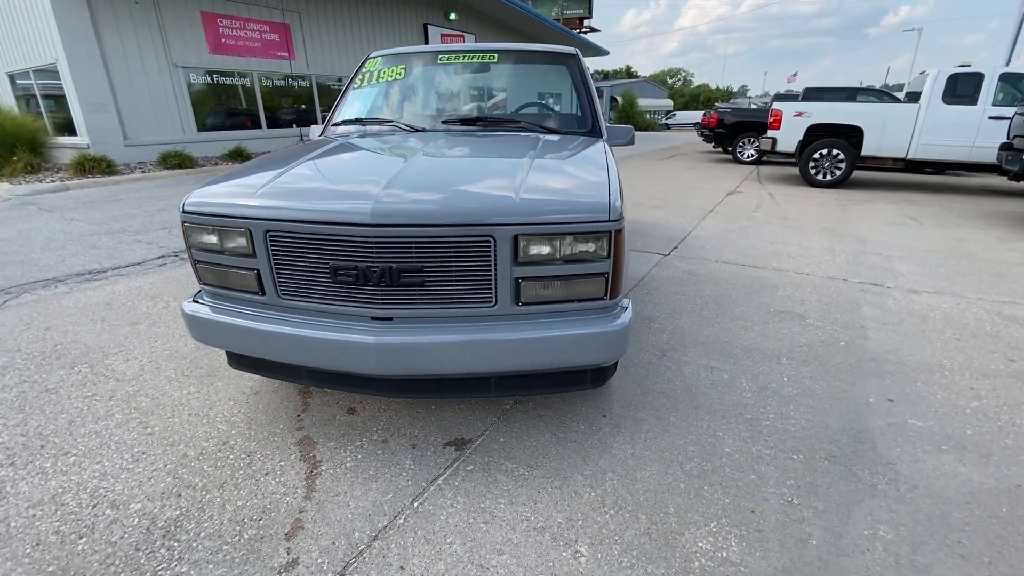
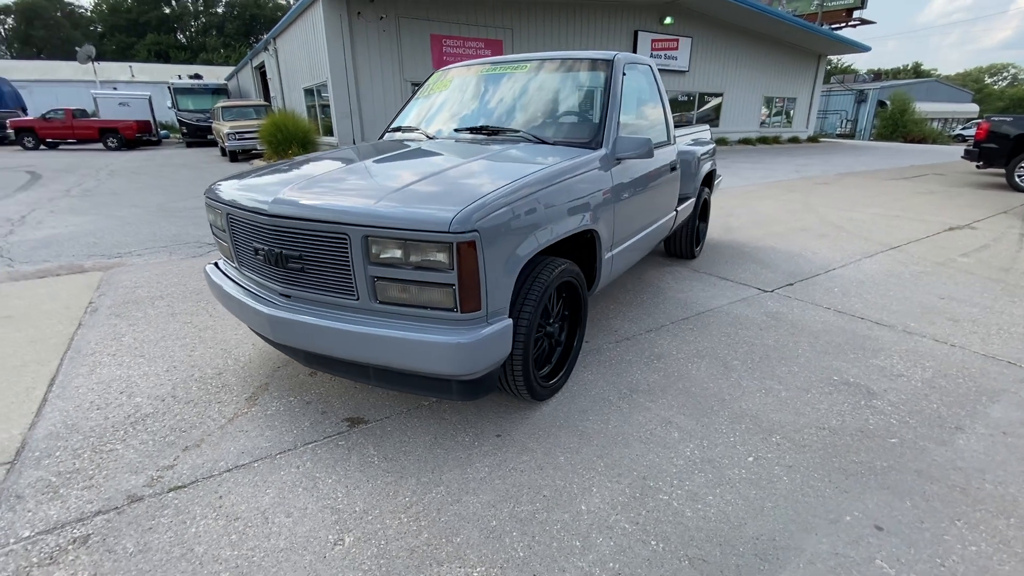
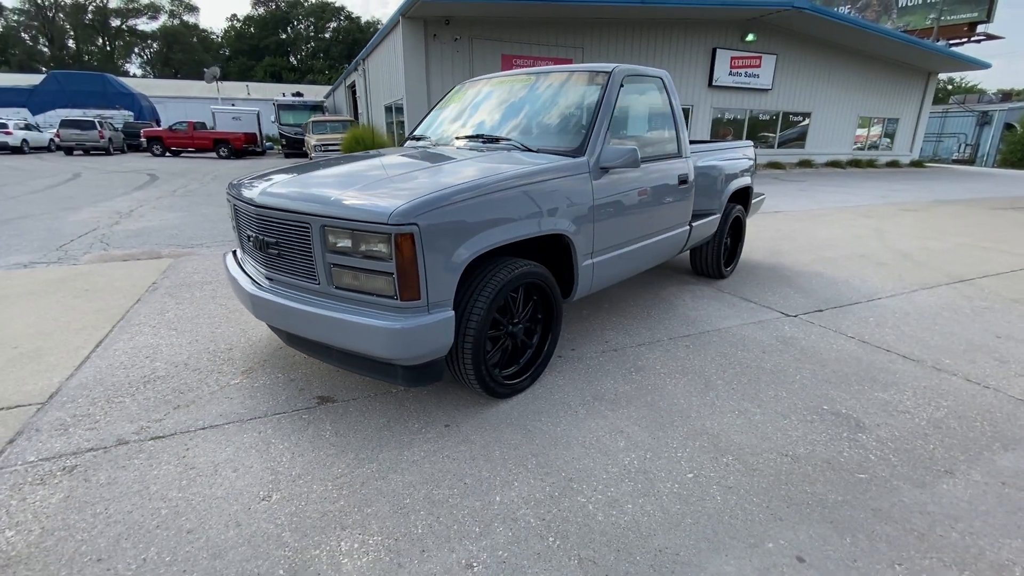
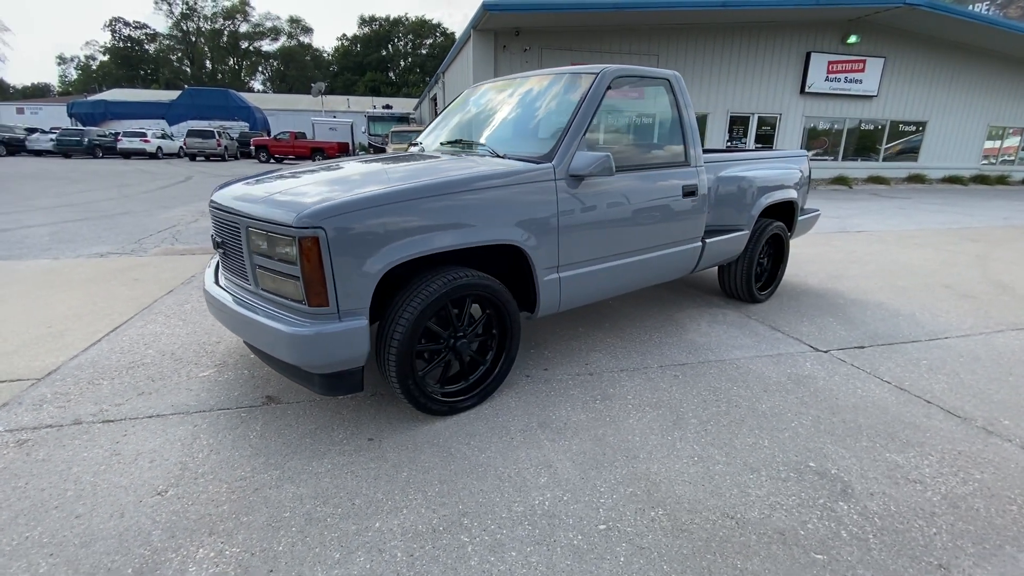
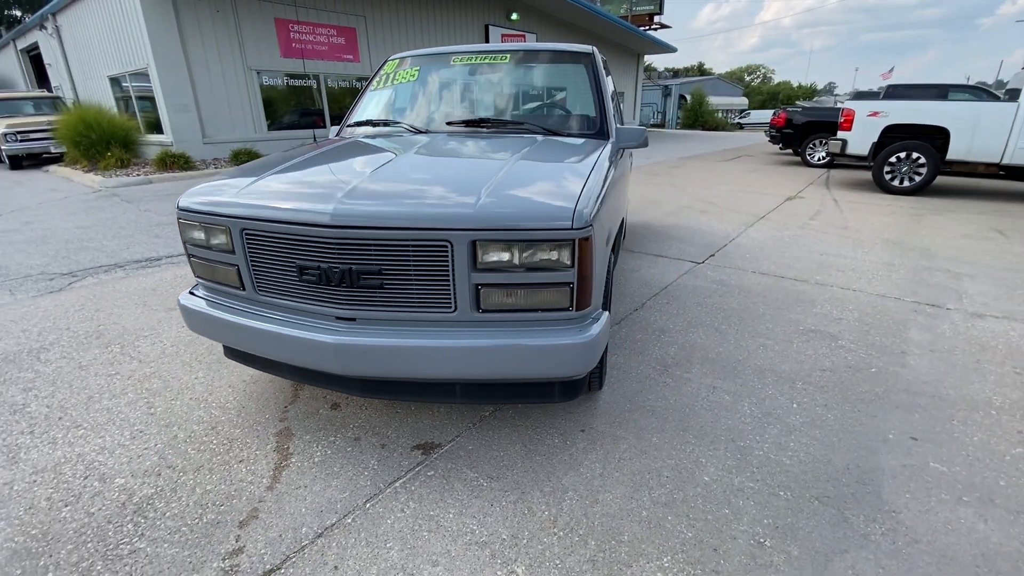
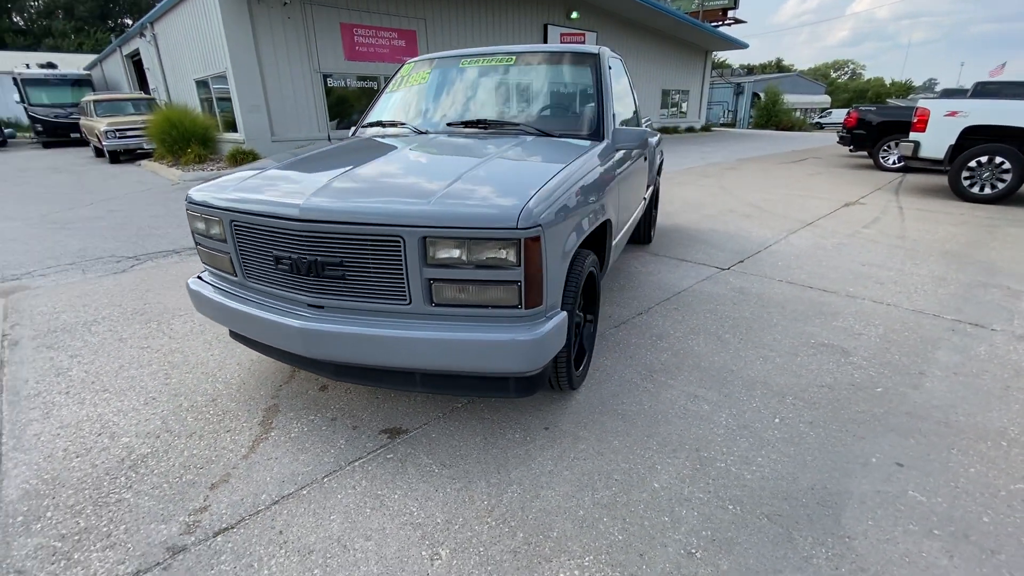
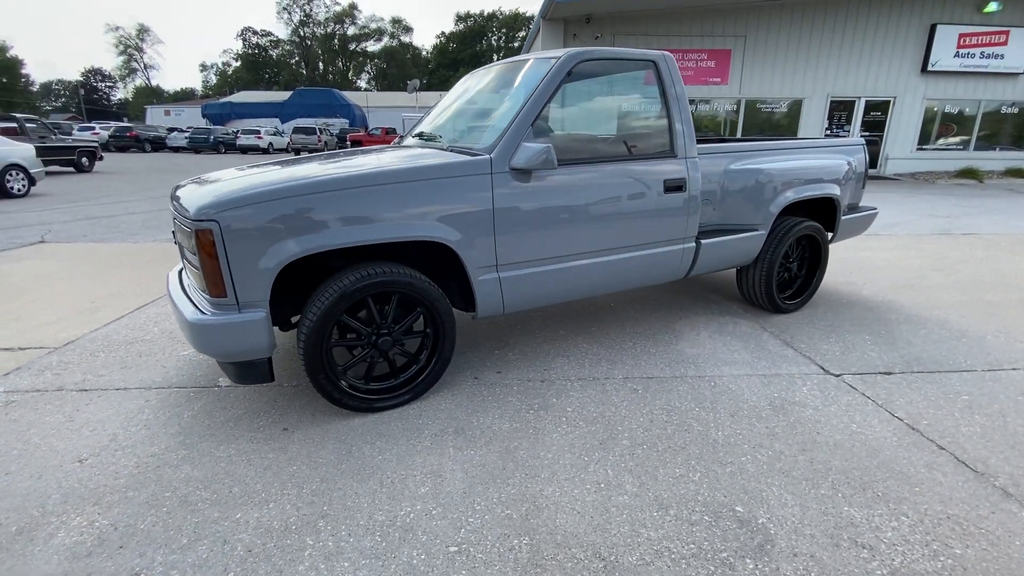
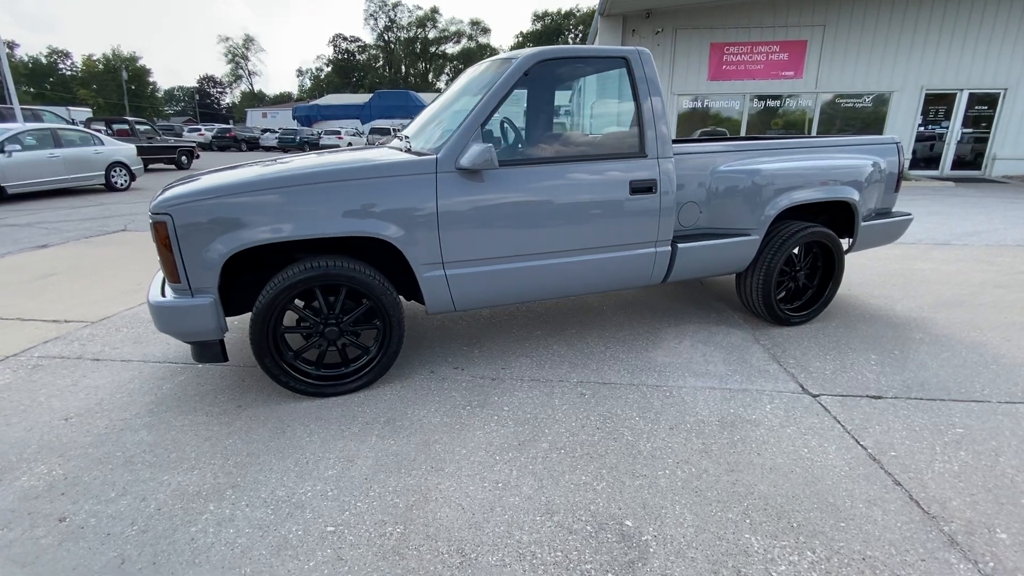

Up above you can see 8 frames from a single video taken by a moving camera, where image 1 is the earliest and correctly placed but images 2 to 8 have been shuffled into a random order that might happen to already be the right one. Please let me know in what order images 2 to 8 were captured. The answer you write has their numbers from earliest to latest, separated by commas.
5, 6, 2, 3, 4, 7, 8
